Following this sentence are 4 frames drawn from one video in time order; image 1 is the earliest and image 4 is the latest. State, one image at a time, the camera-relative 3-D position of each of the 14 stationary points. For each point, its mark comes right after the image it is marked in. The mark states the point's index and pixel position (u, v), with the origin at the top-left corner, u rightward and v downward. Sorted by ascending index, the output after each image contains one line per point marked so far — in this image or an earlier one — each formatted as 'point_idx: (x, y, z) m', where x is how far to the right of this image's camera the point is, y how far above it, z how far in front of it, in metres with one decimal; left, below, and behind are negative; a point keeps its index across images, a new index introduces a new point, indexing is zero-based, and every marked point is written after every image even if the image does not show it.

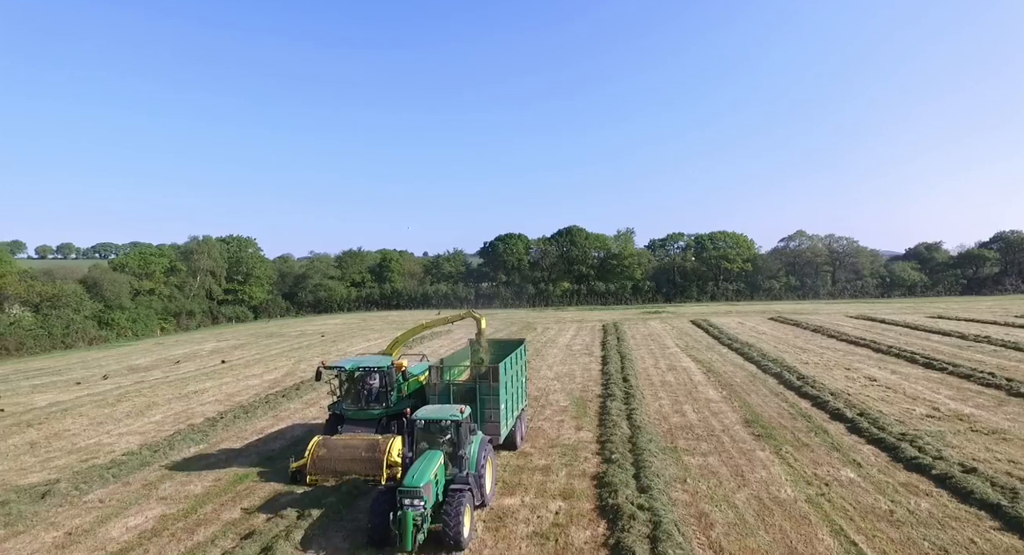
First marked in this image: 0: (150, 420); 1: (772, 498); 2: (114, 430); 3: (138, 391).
0: (-9.6, -3.8, +14.1) m
1: (+4.1, -3.4, +8.2) m
2: (-9.9, -3.8, +13.3) m
3: (-12.6, -3.8, +17.8) m
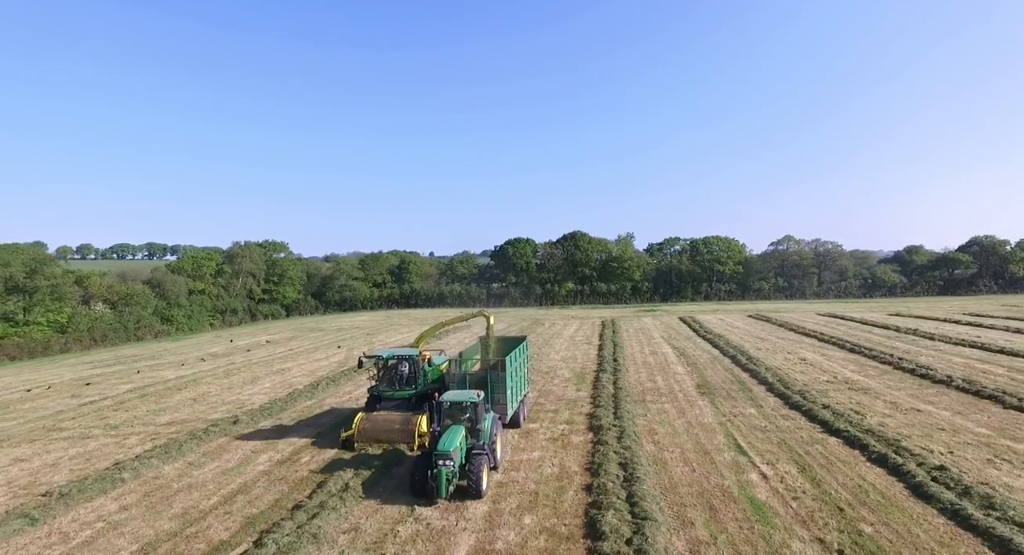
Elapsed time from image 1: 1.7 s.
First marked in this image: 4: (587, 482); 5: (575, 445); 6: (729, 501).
0: (-9.0, -3.9, +19.1) m
1: (+4.6, -3.6, +13.0) m
2: (-9.3, -3.9, +18.2) m
3: (-11.9, -4.0, +22.8) m
4: (+1.4, -3.8, +9.5) m
5: (+1.4, -3.8, +11.7) m
6: (+3.6, -3.7, +8.6) m
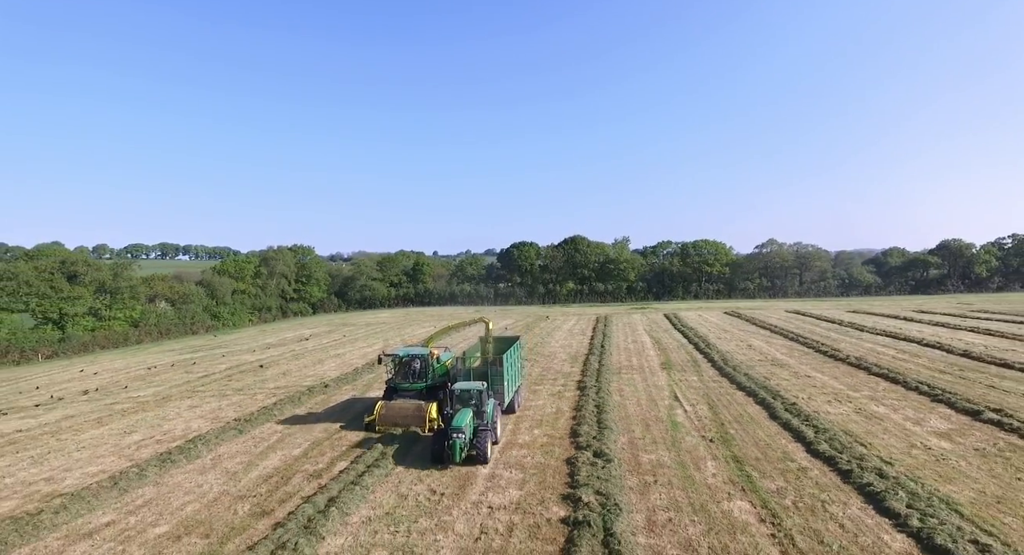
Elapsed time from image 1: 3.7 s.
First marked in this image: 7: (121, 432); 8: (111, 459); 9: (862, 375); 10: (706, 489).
0: (-8.6, -4.1, +24.7) m
1: (+5.1, -3.8, +18.5) m
2: (-8.9, -4.1, +23.8) m
3: (-11.5, -4.1, +28.4) m
4: (+1.8, -4.0, +15.0) m
5: (+1.8, -4.0, +17.2) m
6: (+4.0, -3.9, +14.1) m
7: (-10.9, -4.3, +14.6) m
8: (-9.4, -4.3, +12.2) m
9: (+12.2, -3.4, +18.1) m
10: (+3.6, -4.0, +9.8) m
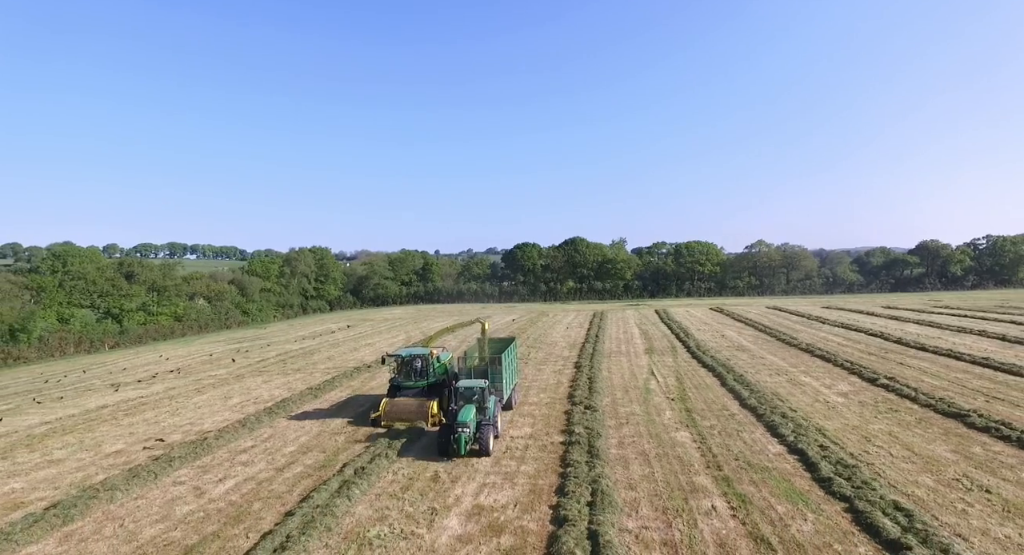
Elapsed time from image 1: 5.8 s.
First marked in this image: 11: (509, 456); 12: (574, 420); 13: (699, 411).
0: (-8.1, -4.1, +28.9) m
1: (+5.5, -3.8, +22.8) m
2: (-8.5, -4.1, +28.1) m
3: (-11.1, -4.1, +32.7) m
4: (+2.2, -4.0, +19.3) m
5: (+2.2, -4.0, +21.4) m
6: (+4.4, -3.9, +18.3) m
7: (-10.5, -4.3, +18.8) m
8: (-9.0, -4.3, +16.4) m
9: (+12.6, -3.4, +22.3) m
10: (+4.0, -4.0, +14.0) m
11: (-0.1, -4.2, +12.3) m
12: (+1.7, -4.0, +14.6) m
13: (+5.4, -3.9, +15.0) m
